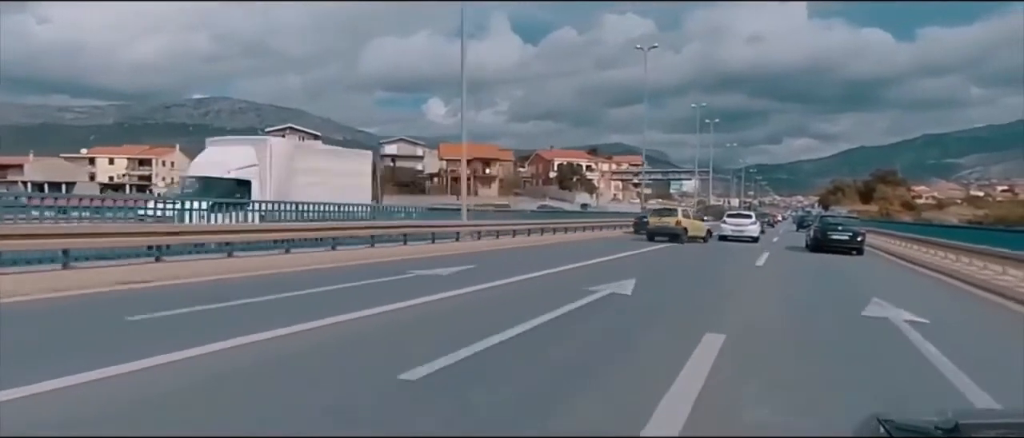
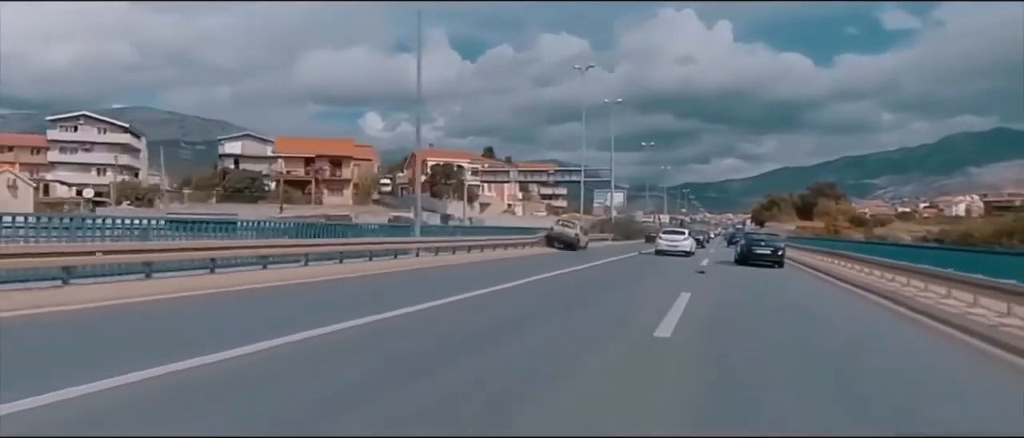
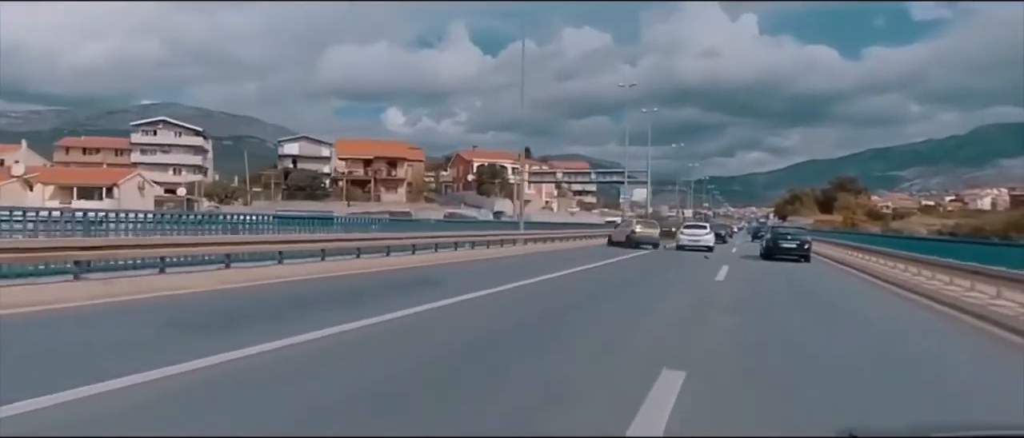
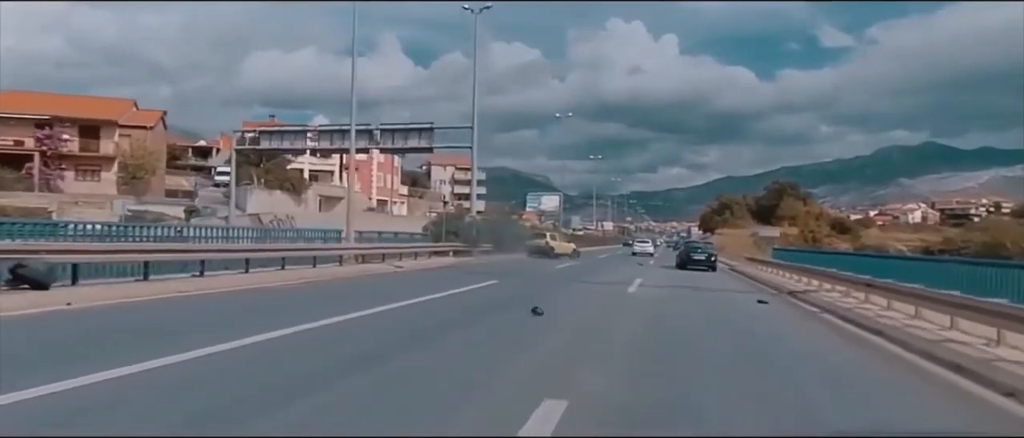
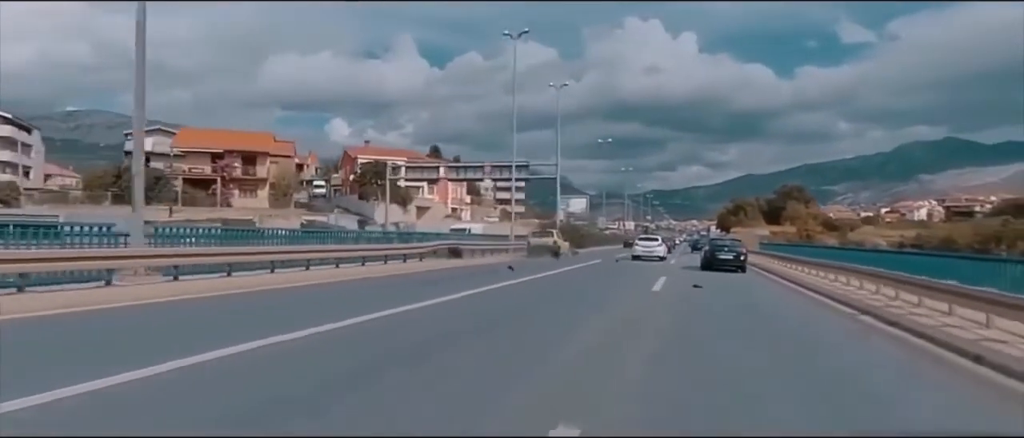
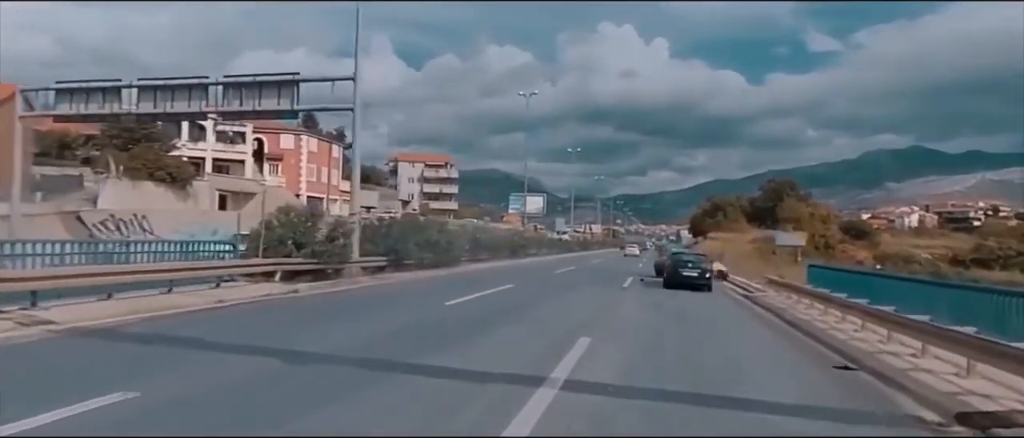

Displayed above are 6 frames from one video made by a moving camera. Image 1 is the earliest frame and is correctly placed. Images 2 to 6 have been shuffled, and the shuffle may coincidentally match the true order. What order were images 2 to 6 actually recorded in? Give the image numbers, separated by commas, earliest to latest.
3, 2, 5, 4, 6
